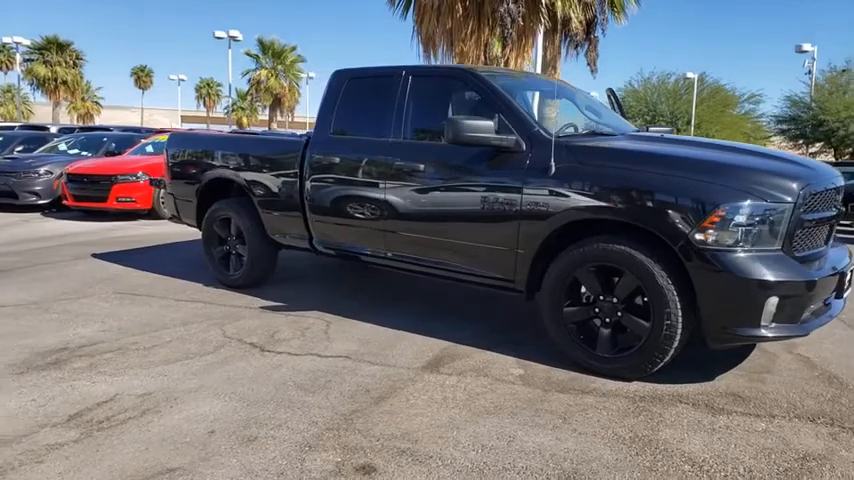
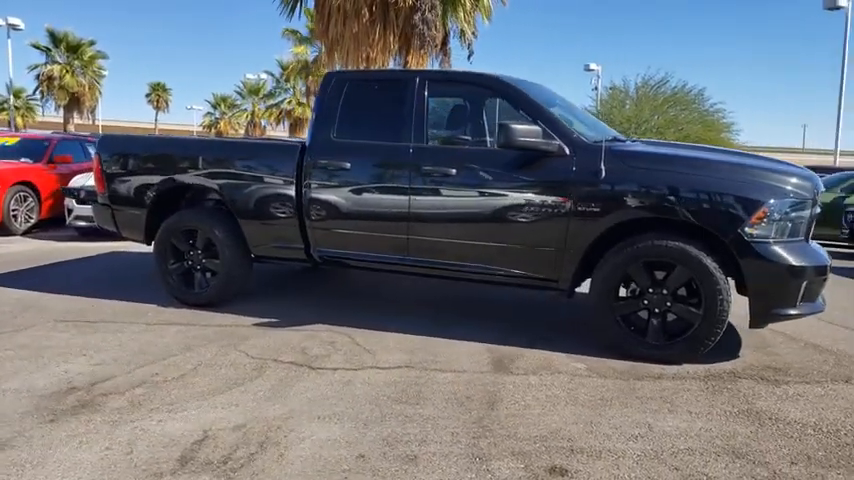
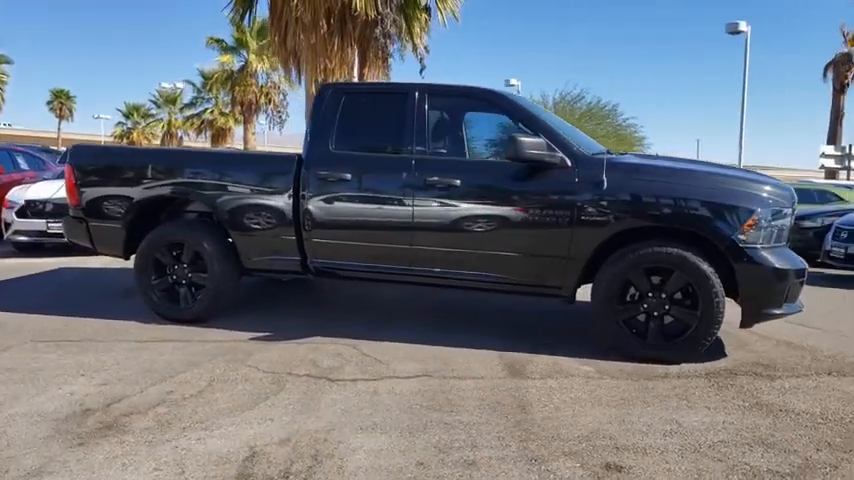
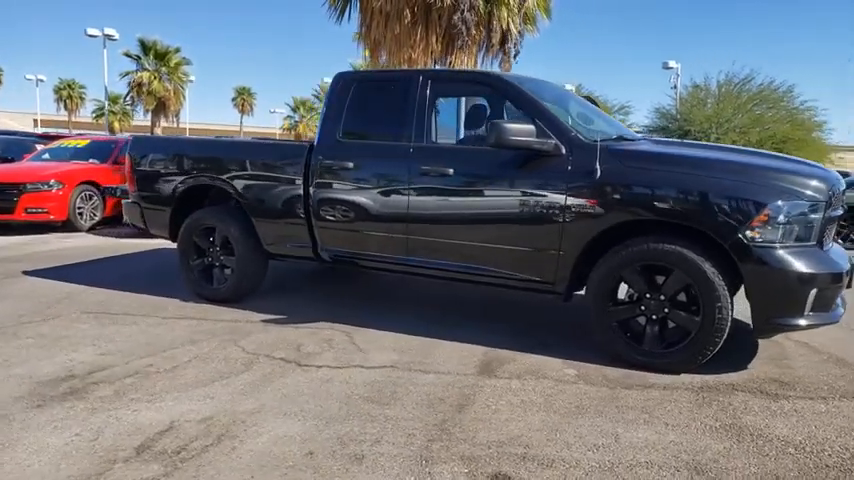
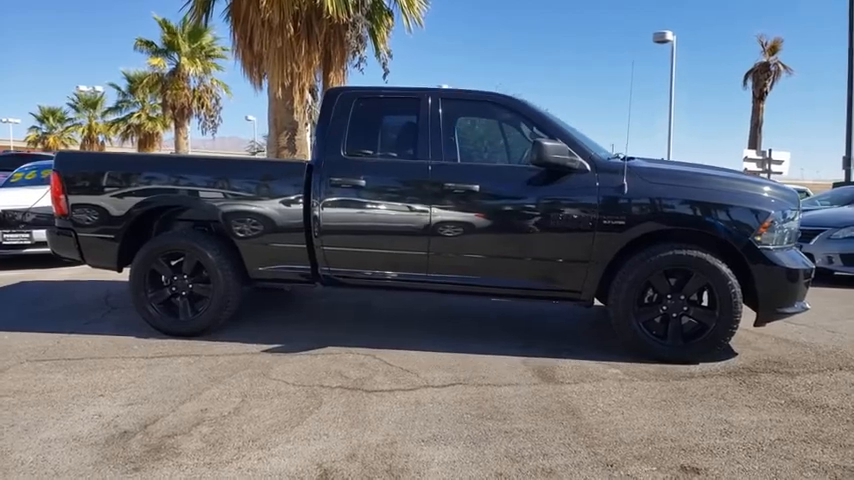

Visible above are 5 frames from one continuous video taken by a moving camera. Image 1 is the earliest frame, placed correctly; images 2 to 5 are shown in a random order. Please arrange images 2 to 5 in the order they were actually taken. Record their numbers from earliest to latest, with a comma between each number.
4, 2, 3, 5
